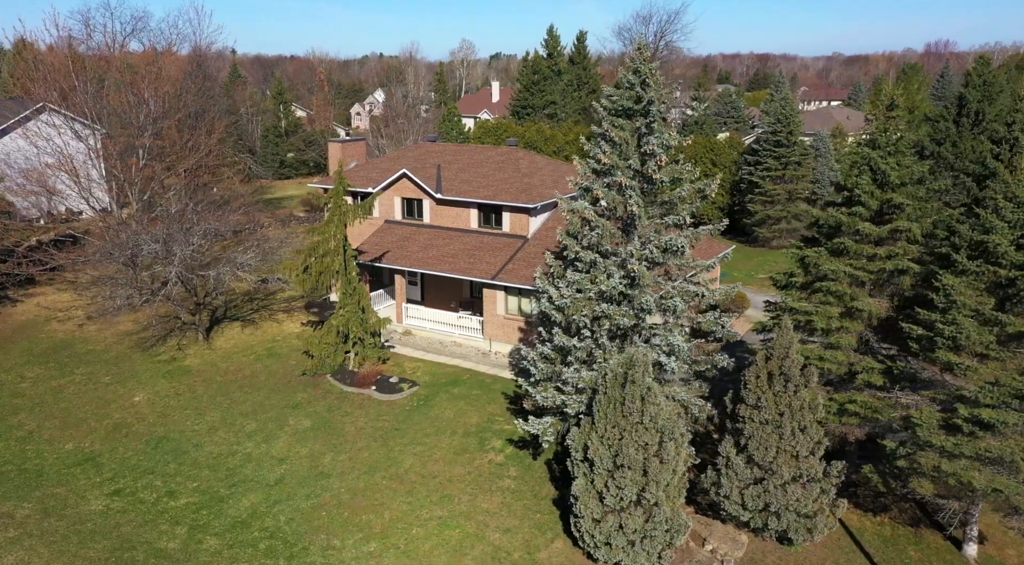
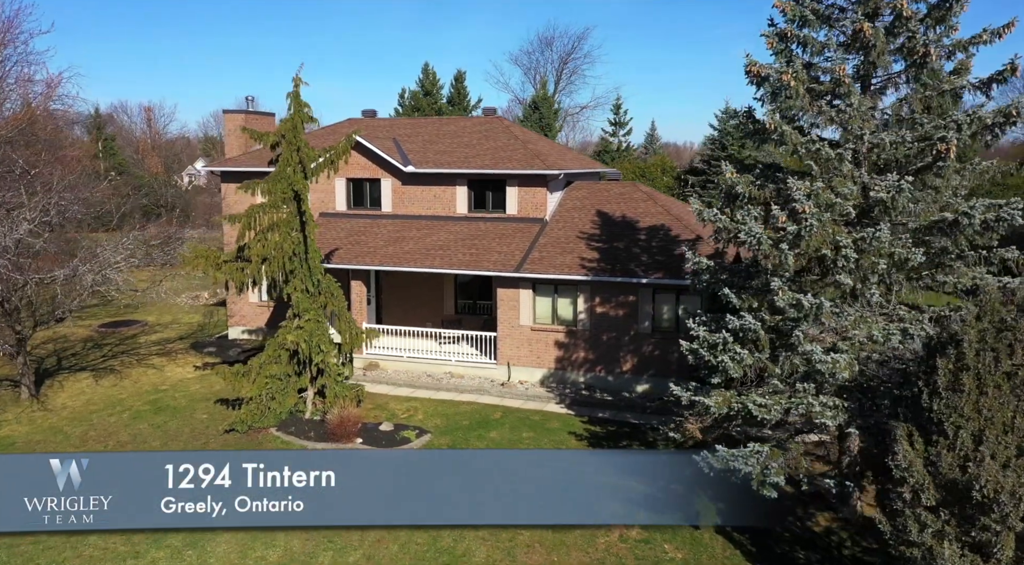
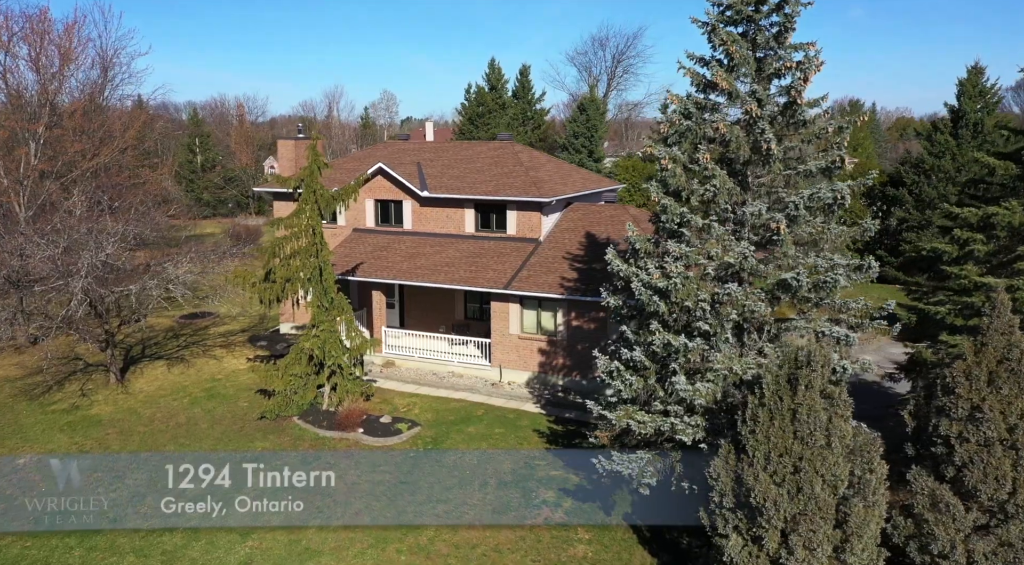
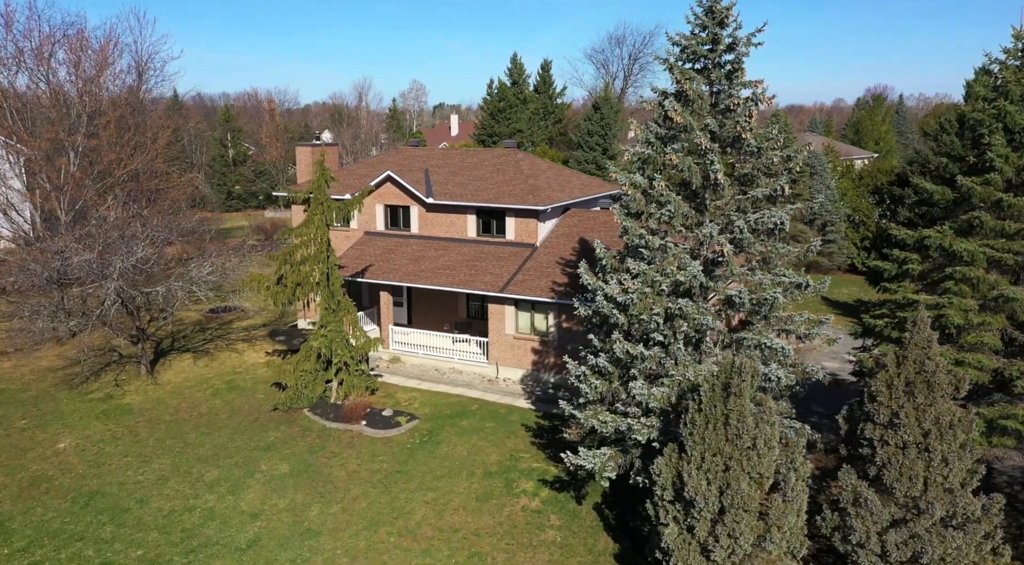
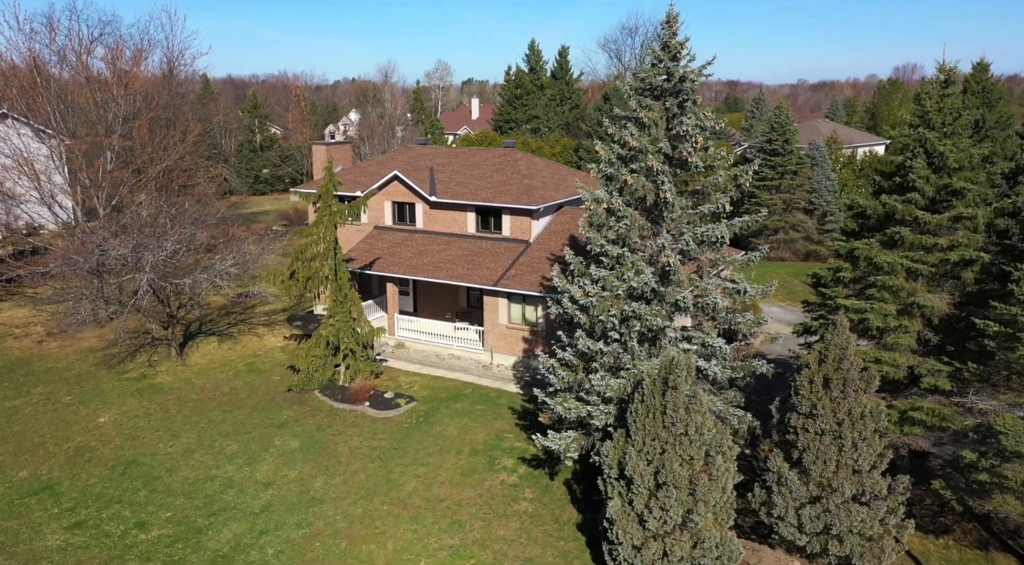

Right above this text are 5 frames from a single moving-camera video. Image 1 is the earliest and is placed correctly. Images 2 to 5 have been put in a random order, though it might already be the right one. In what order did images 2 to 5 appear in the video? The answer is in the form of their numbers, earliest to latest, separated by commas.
5, 4, 3, 2
